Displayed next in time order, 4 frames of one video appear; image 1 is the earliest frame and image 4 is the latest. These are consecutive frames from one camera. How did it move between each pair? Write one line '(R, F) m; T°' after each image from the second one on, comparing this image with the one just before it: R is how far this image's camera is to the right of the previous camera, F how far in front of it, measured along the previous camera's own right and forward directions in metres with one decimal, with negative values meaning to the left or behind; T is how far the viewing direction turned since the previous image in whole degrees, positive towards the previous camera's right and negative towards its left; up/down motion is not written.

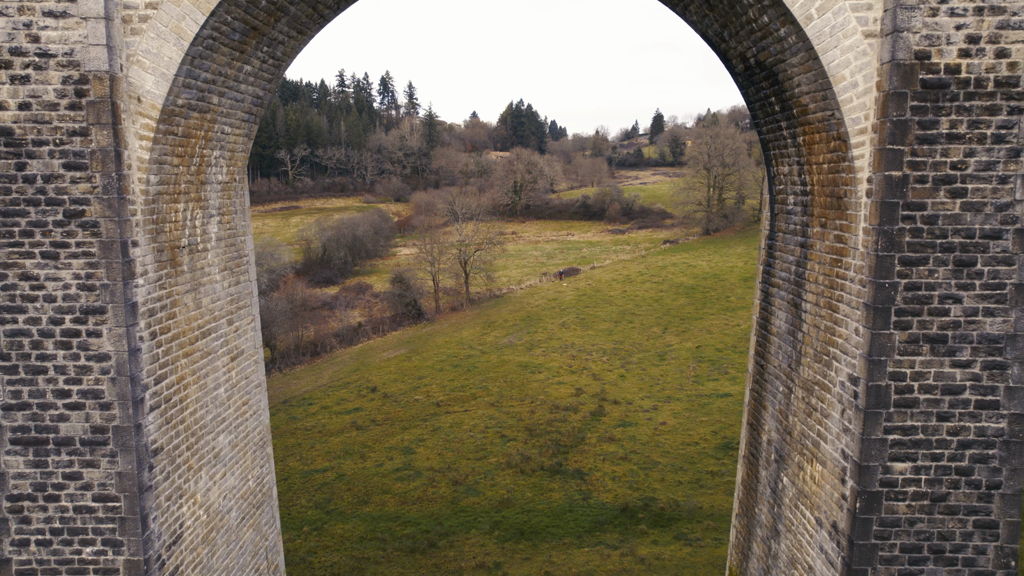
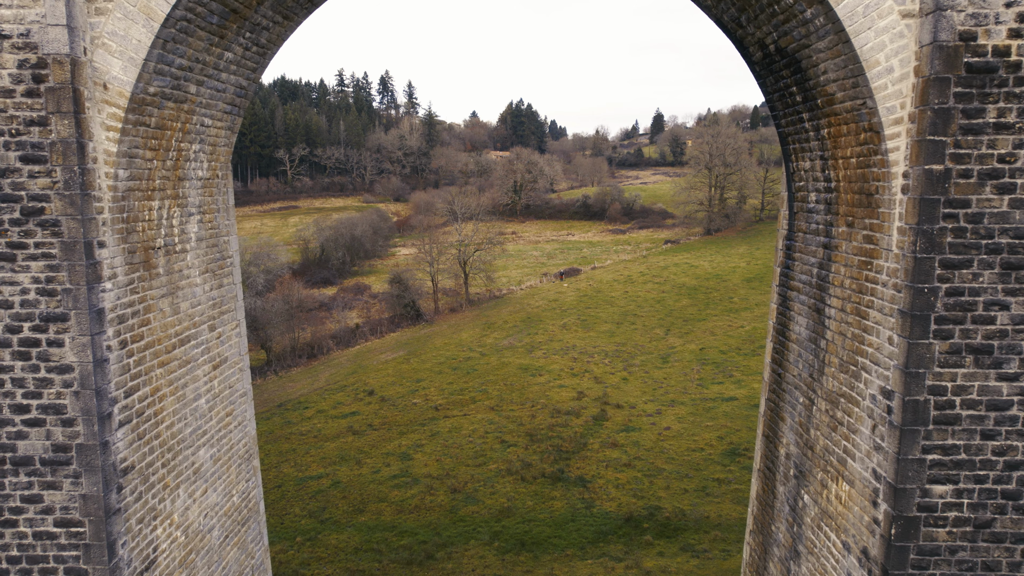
(0.0, +0.3) m; 0°
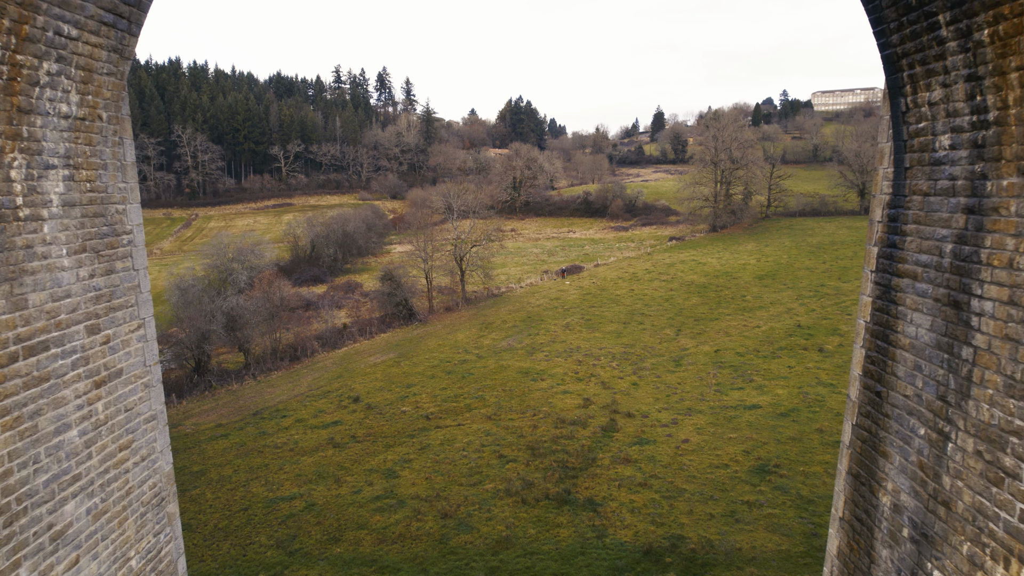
(0.0, +1.5) m; 0°
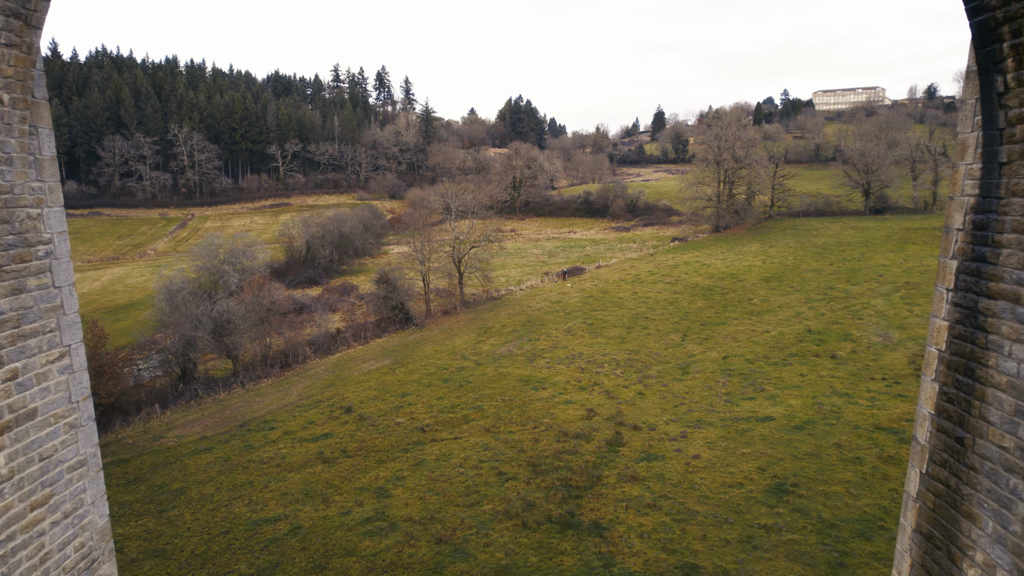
(0.0, +0.7) m; 0°
